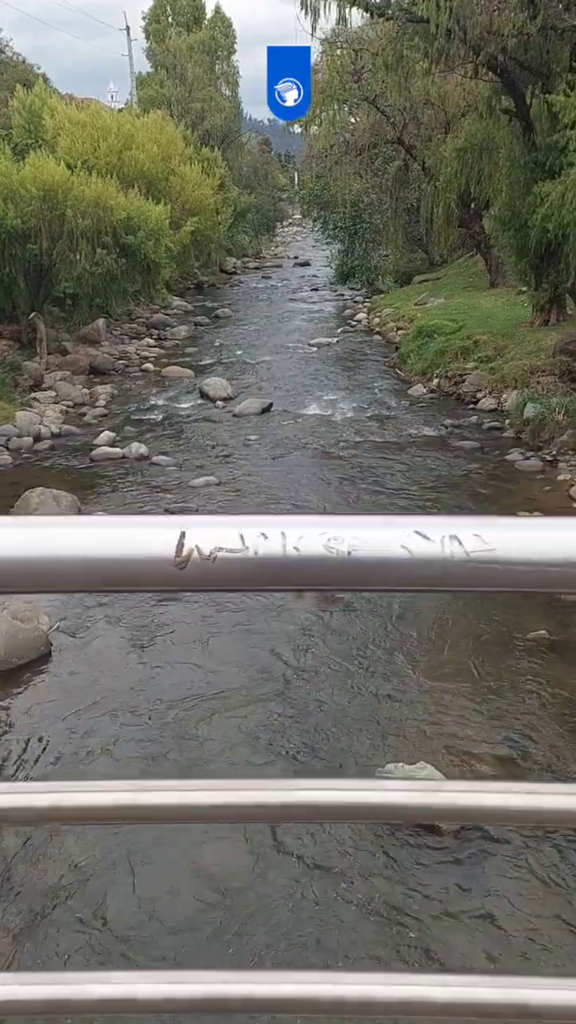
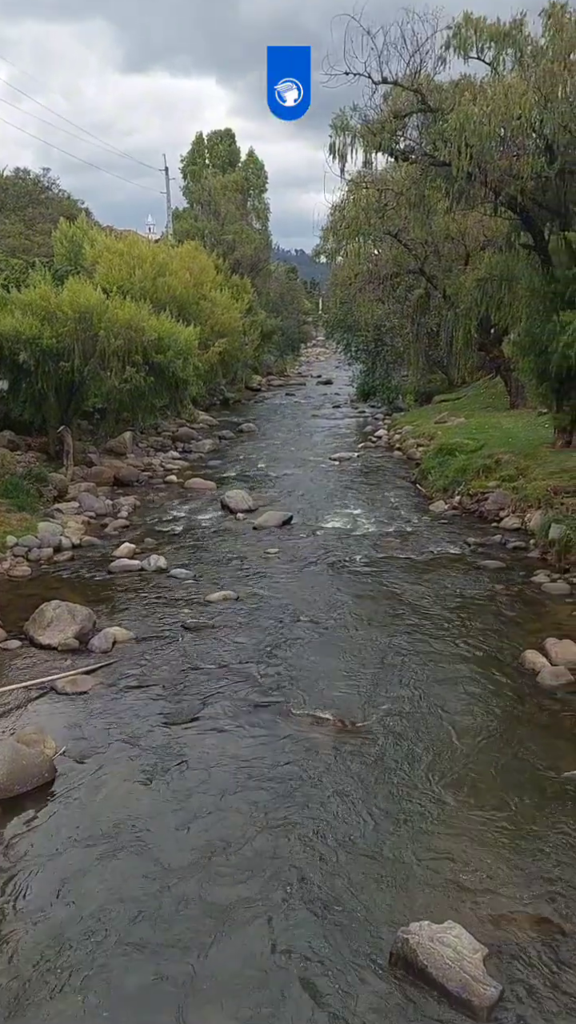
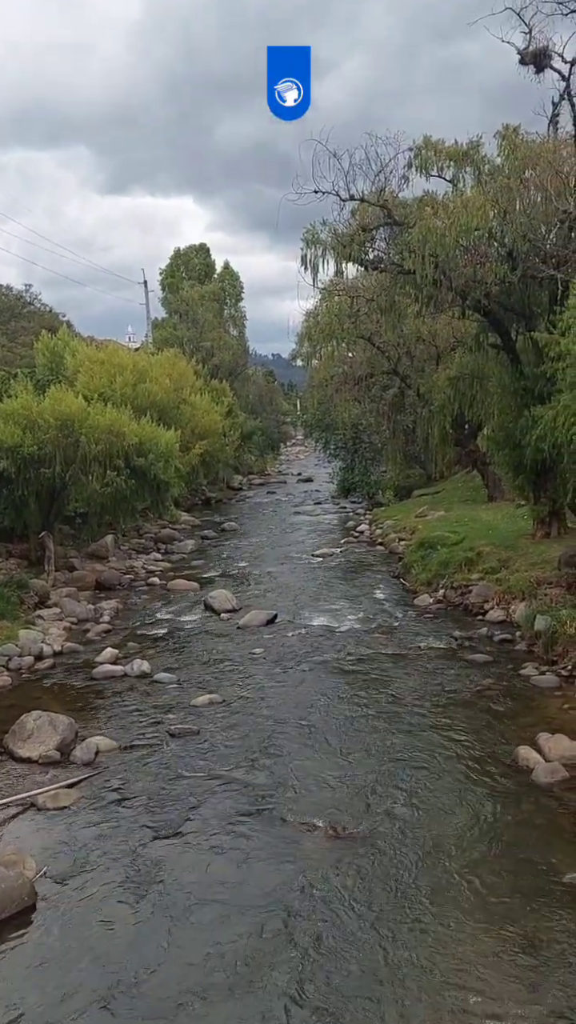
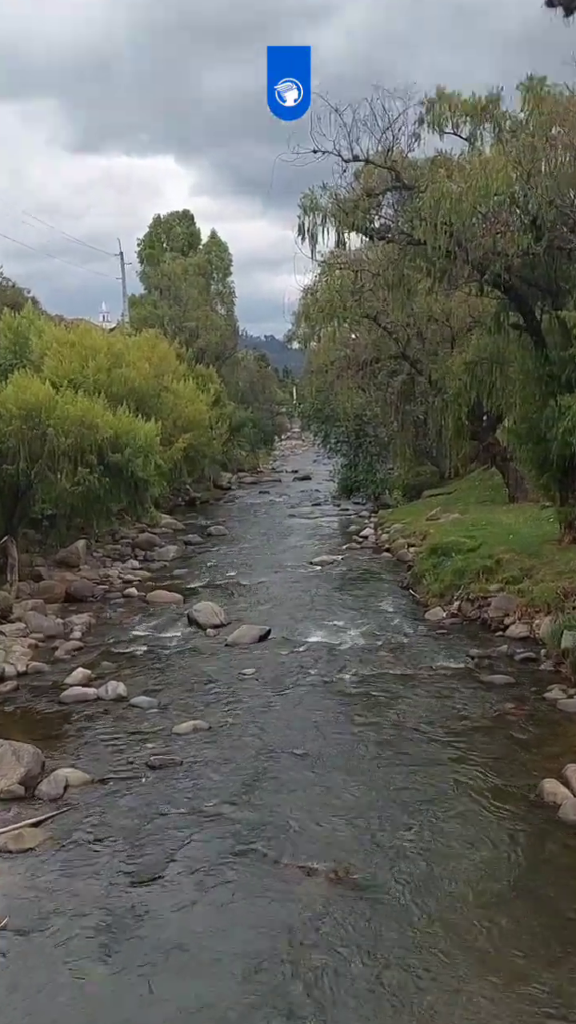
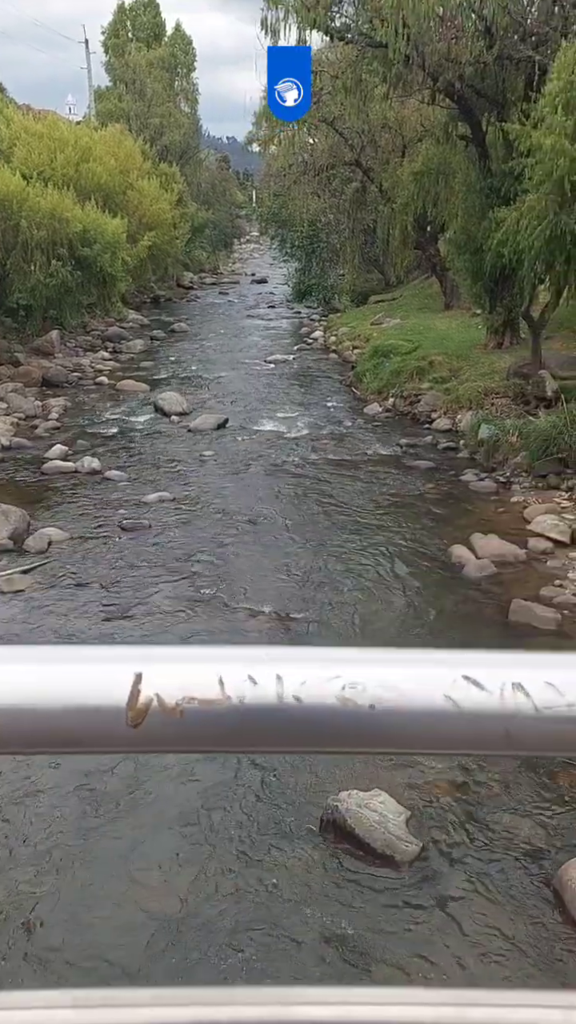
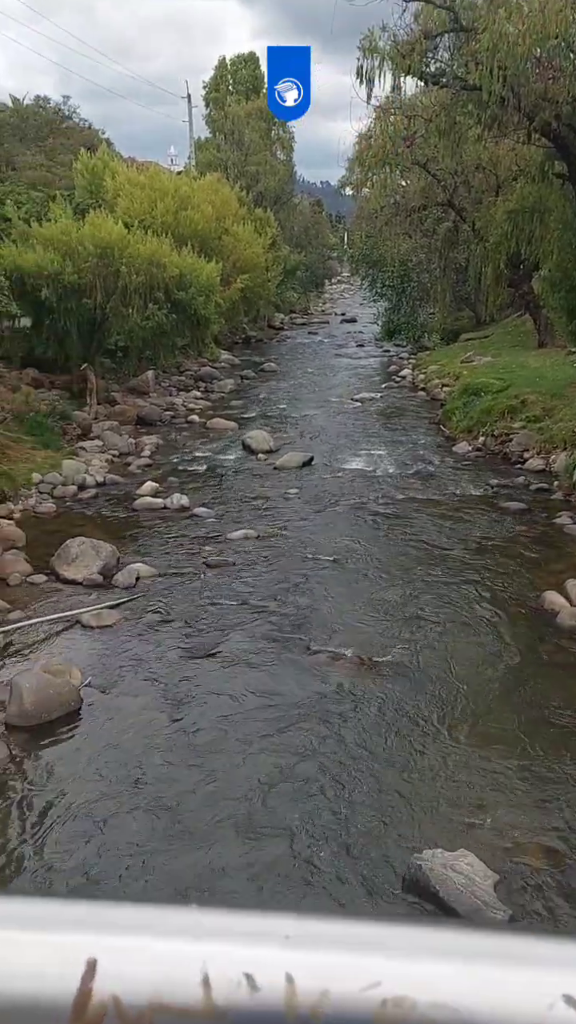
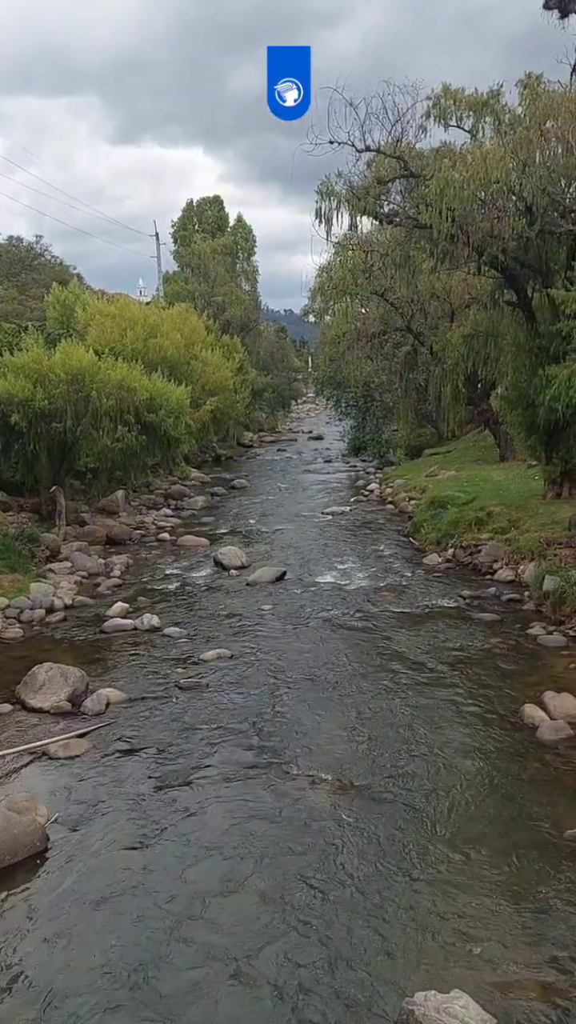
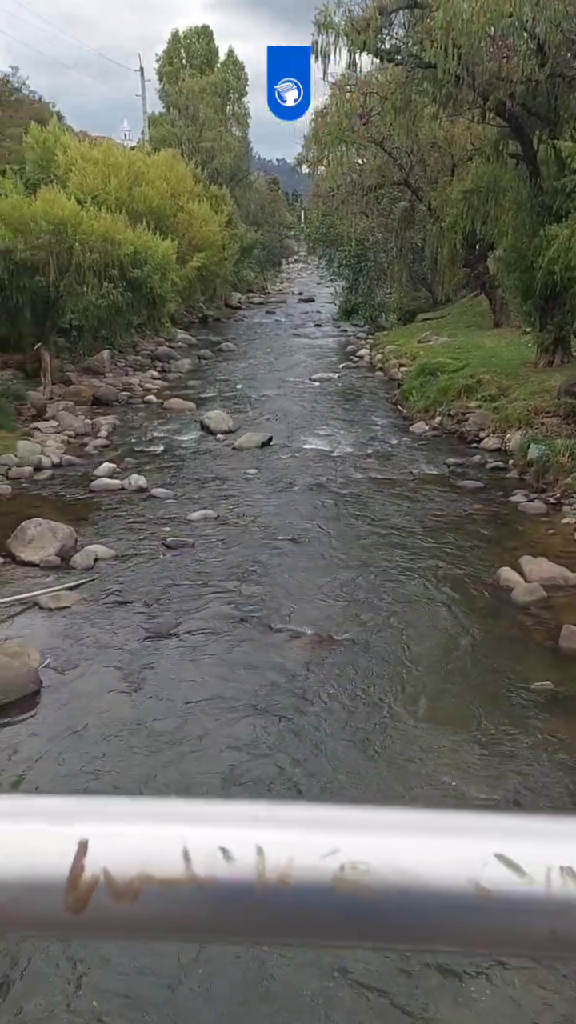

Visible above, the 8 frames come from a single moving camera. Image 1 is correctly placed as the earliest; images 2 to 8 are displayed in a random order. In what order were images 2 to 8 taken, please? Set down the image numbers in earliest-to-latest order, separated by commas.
5, 8, 6, 2, 7, 3, 4
